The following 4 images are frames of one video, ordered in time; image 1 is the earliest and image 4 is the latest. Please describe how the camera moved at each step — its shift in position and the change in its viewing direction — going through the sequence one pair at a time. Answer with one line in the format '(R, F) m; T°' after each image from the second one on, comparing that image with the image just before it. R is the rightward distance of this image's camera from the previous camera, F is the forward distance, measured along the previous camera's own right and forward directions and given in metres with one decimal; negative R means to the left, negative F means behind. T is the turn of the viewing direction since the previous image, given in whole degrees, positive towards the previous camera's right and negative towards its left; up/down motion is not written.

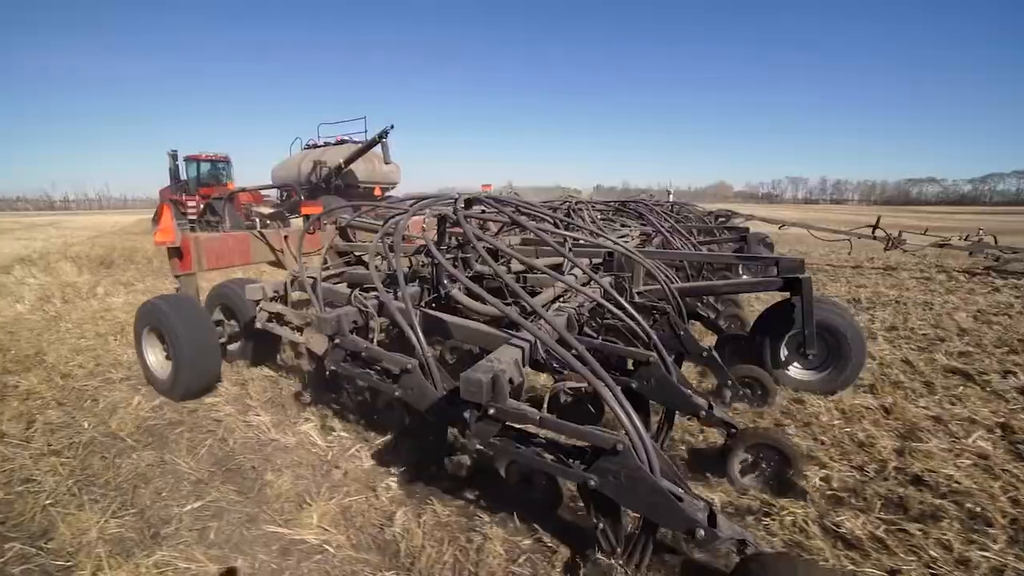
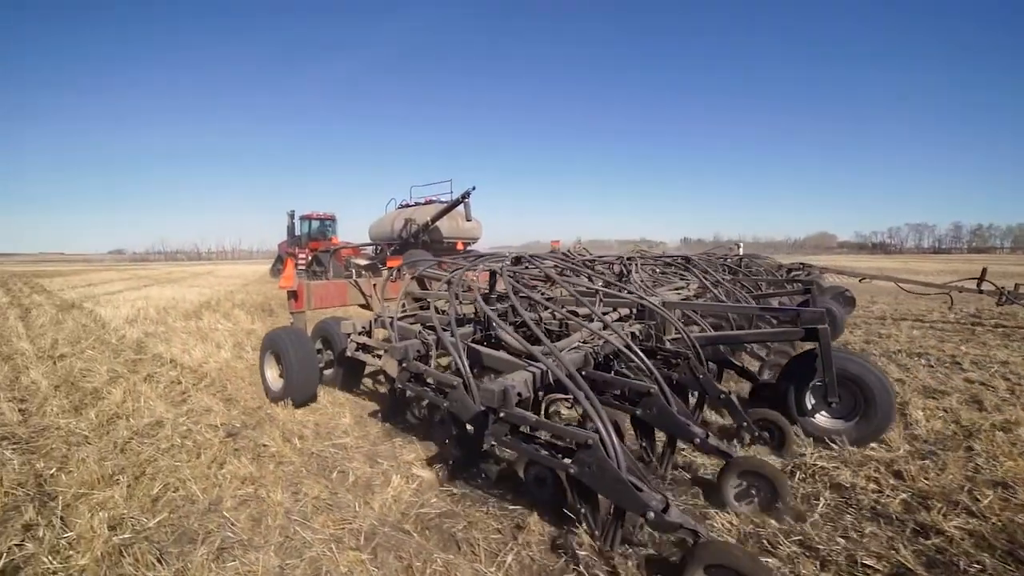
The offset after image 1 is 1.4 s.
(+0.4, -0.7) m; -9°
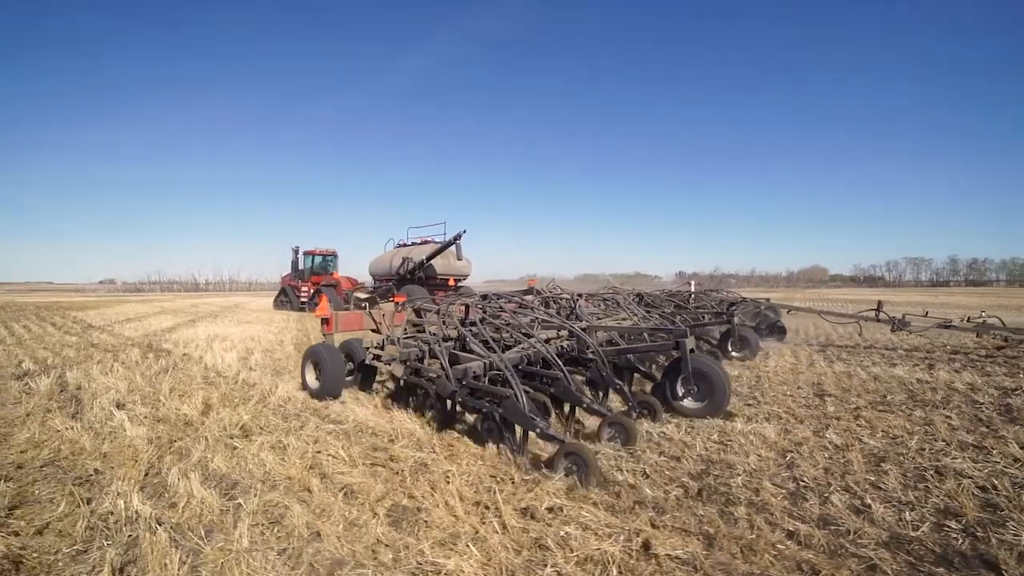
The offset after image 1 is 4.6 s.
(+0.3, -2.4) m; +1°
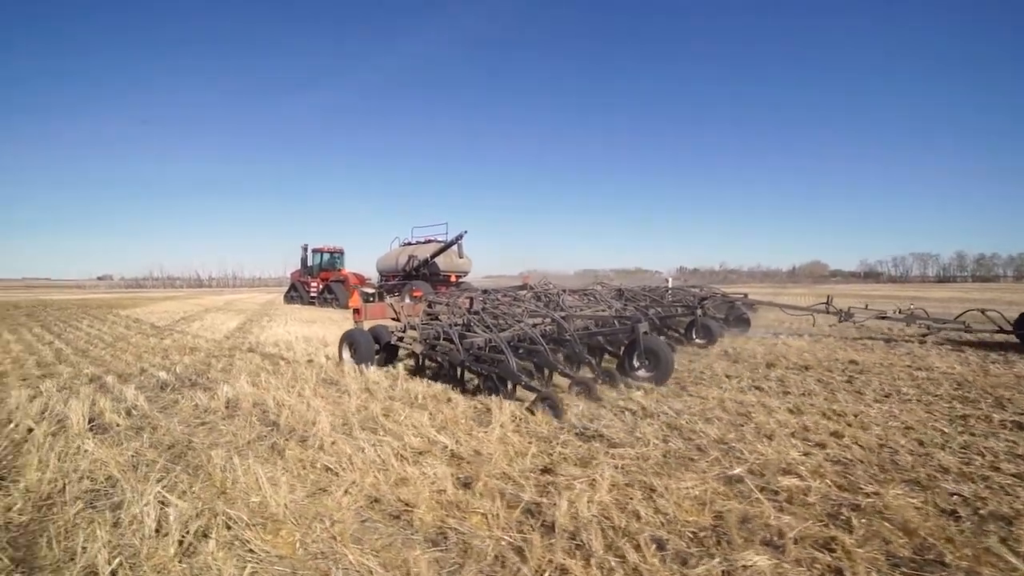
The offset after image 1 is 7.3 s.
(0.0, -1.8) m; 0°
